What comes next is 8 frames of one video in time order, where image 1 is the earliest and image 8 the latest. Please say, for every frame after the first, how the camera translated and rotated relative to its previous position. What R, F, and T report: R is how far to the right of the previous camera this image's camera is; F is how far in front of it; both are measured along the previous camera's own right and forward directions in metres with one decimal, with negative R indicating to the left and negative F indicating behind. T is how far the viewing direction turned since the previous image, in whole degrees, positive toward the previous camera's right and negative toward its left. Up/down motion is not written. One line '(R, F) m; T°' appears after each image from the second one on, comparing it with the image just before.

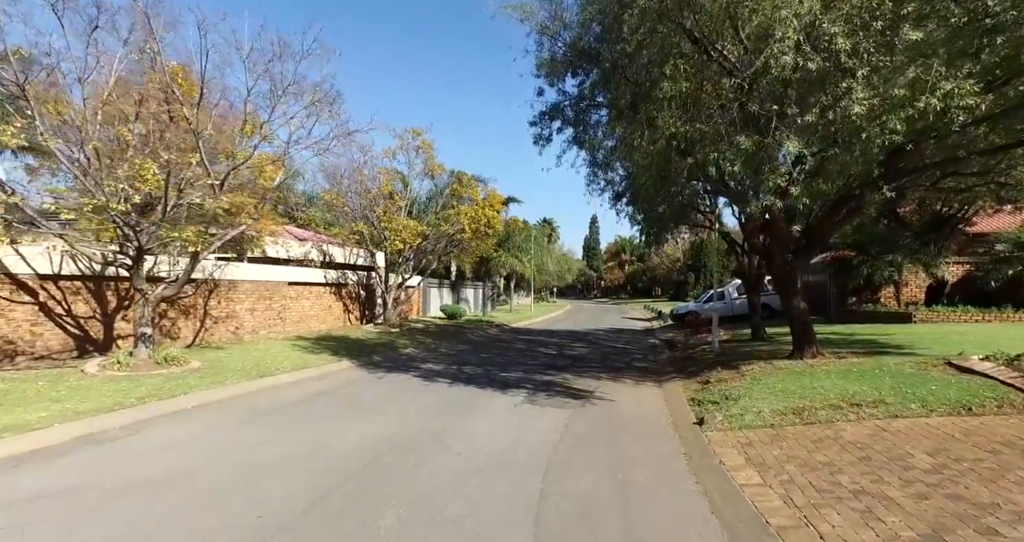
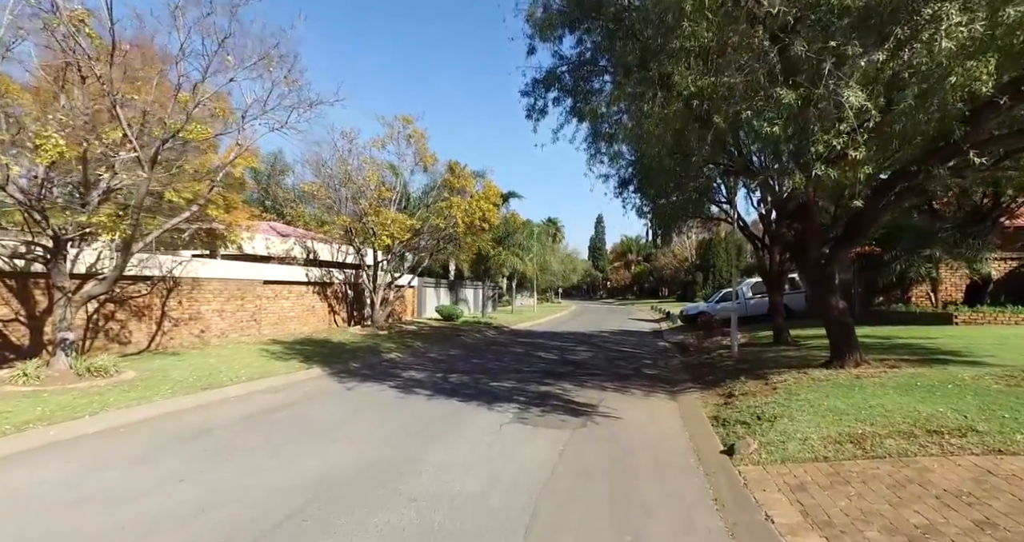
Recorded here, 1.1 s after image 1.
(+0.3, +1.5) m; -1°
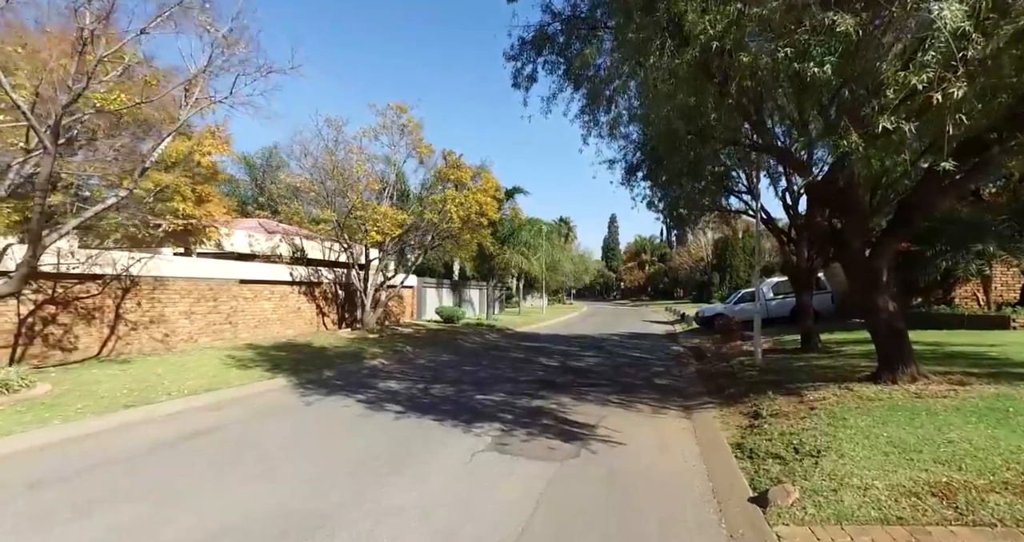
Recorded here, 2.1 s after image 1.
(+0.5, +1.4) m; -2°
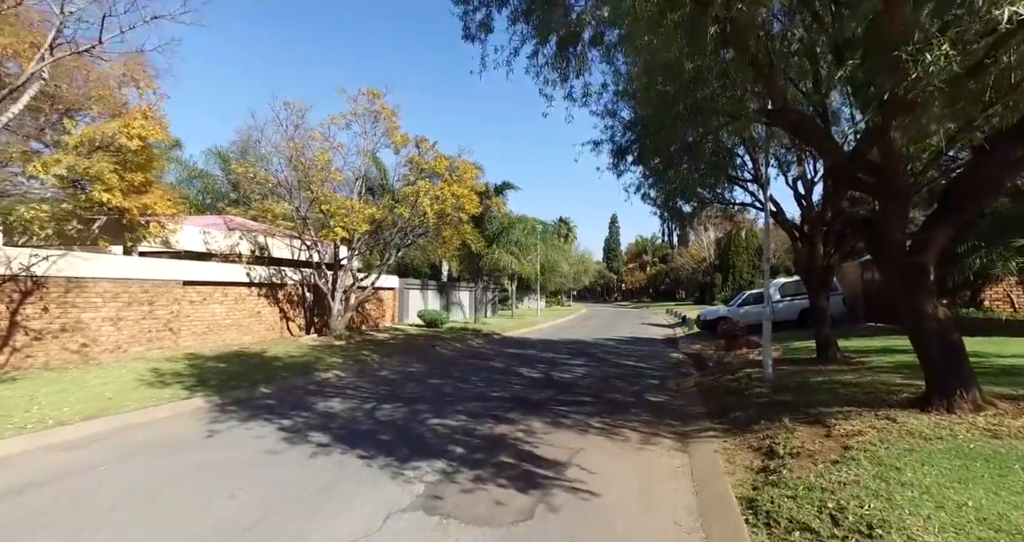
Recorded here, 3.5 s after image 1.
(+0.7, +1.6) m; 0°
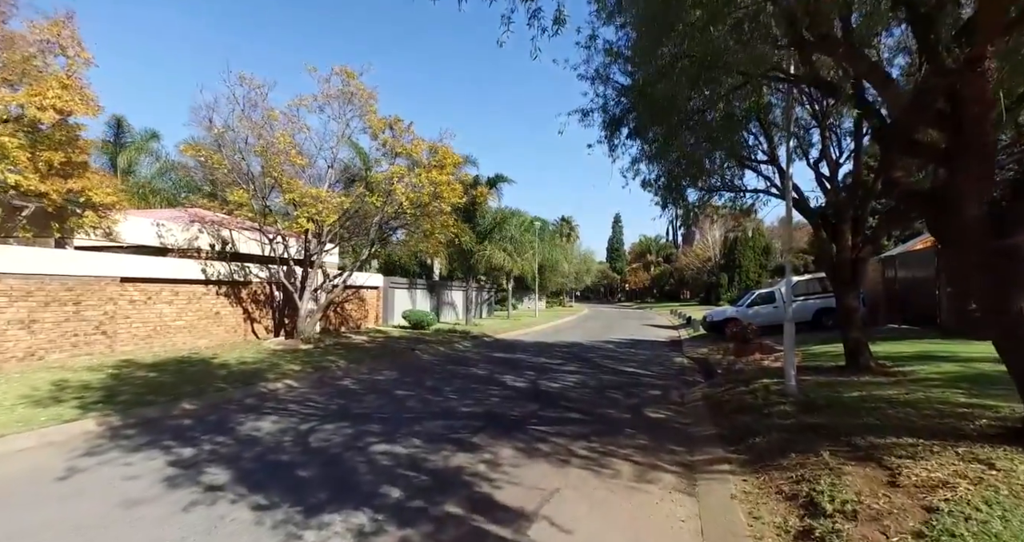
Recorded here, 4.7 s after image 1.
(+0.6, +1.6) m; 0°
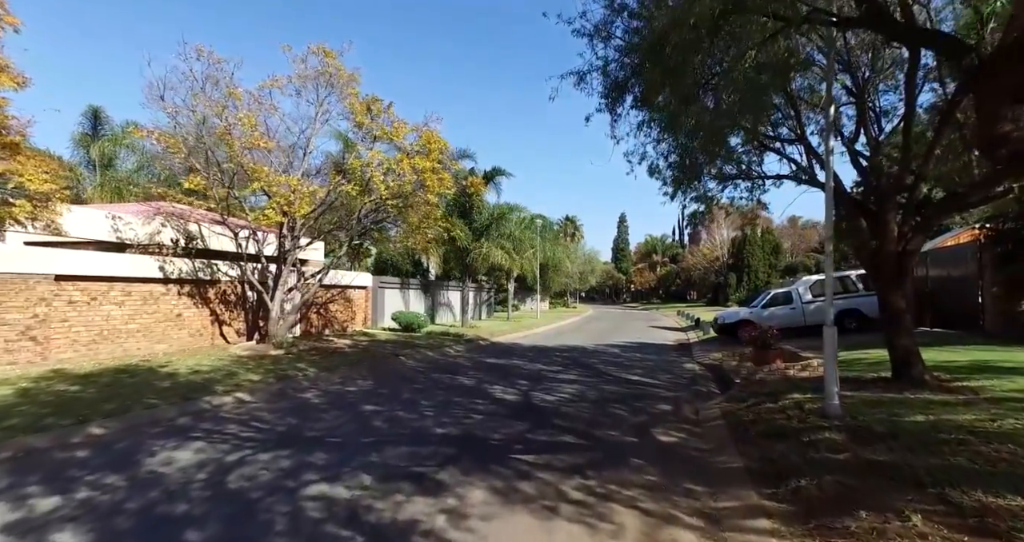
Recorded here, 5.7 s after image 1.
(+0.4, +1.4) m; -1°
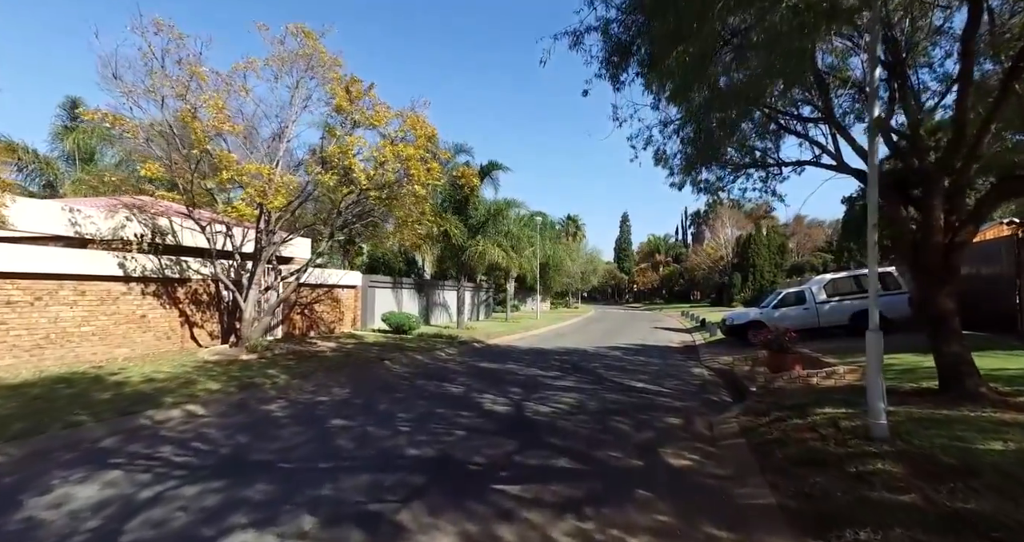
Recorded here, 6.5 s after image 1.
(+0.2, +1.1) m; 0°
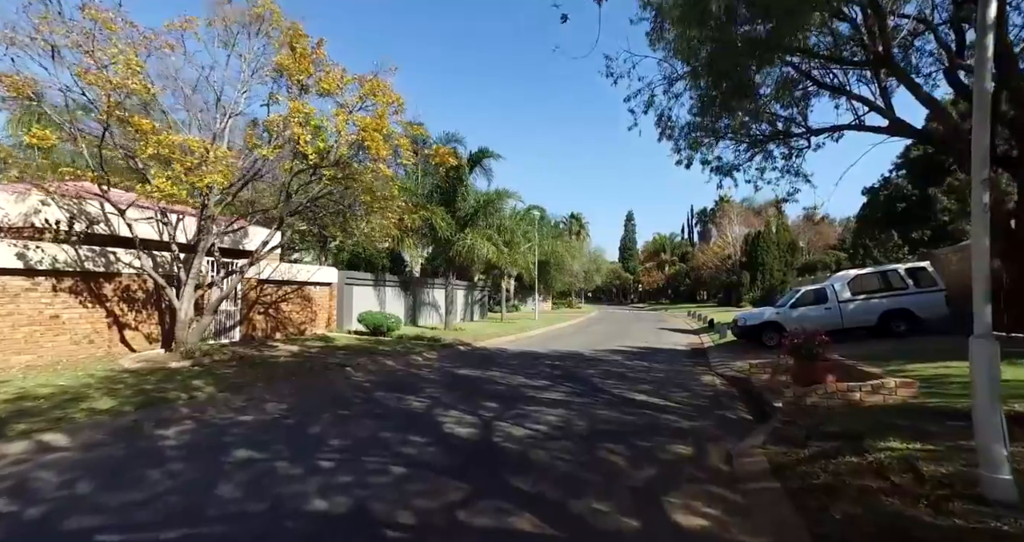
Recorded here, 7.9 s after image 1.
(+0.6, +1.9) m; -1°
